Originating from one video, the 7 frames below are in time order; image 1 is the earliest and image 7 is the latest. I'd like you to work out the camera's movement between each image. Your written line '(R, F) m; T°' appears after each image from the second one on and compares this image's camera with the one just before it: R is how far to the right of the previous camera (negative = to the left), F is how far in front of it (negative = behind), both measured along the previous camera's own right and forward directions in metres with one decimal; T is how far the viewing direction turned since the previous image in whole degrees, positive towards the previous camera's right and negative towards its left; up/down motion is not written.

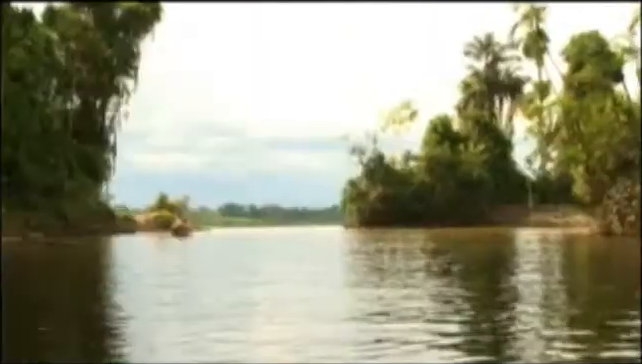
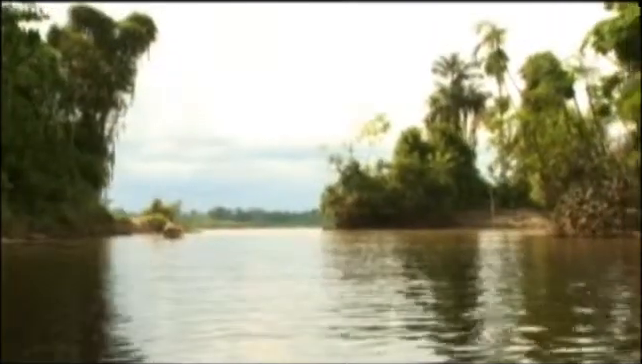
(-0.2, -0.9) m; +2°
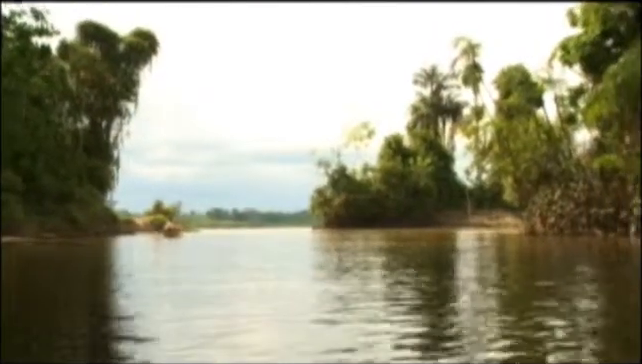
(-0.1, -0.8) m; +1°
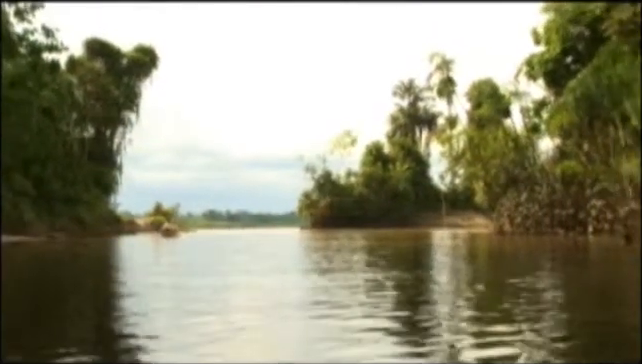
(-0.1, -1.0) m; +1°
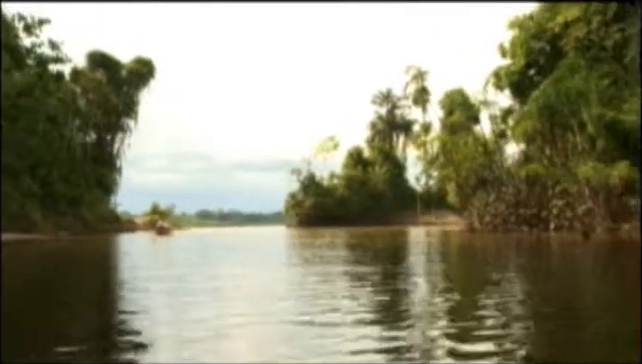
(-0.1, -1.0) m; +1°
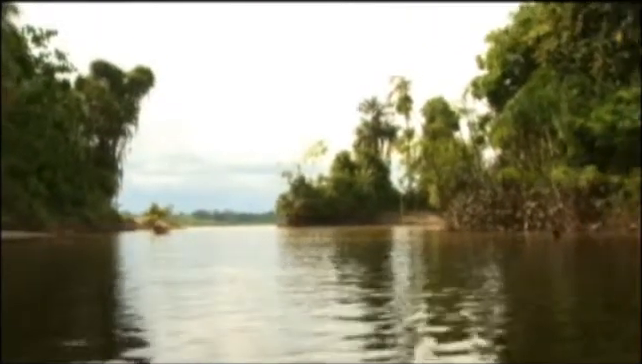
(0.0, -0.8) m; +1°
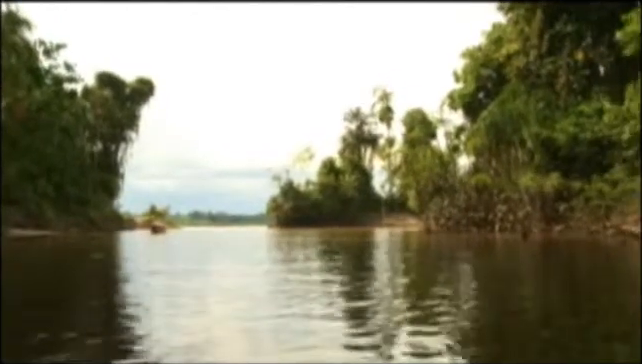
(0.0, -1.1) m; +1°
